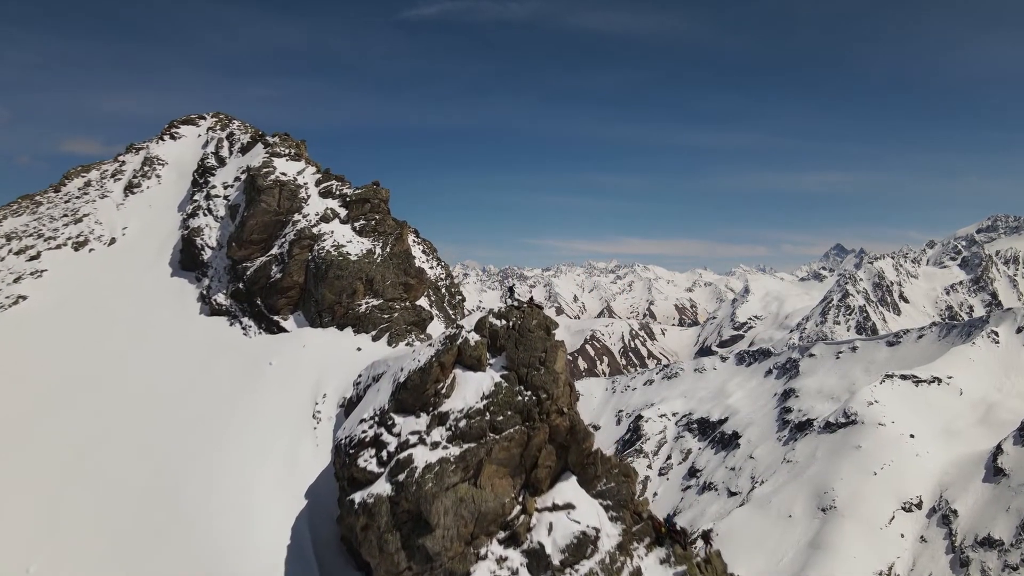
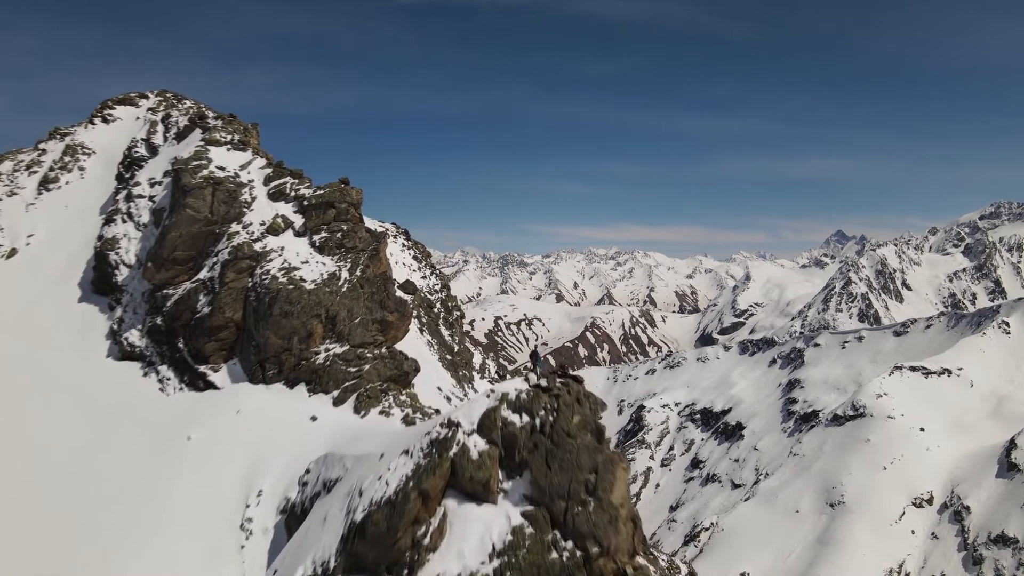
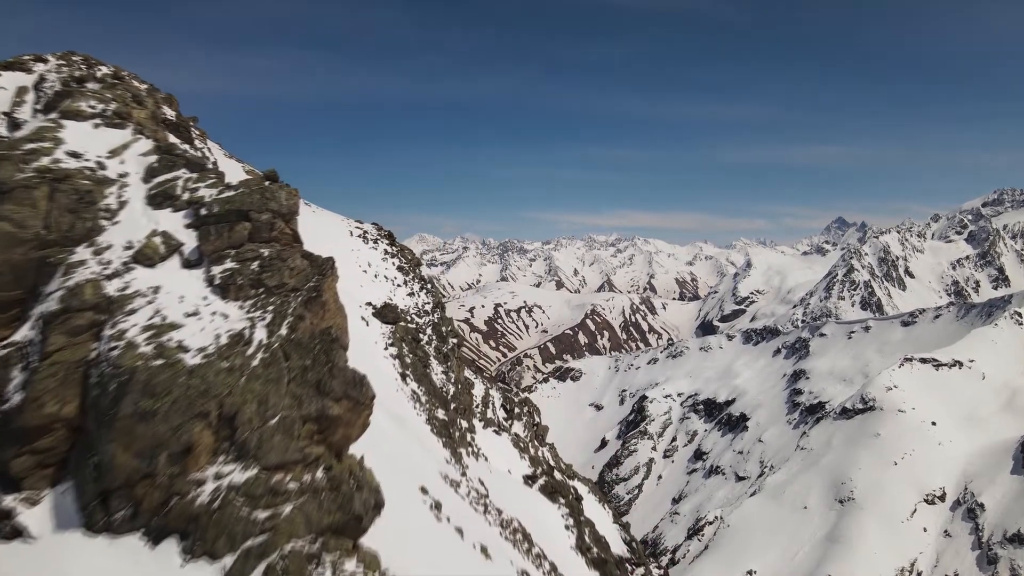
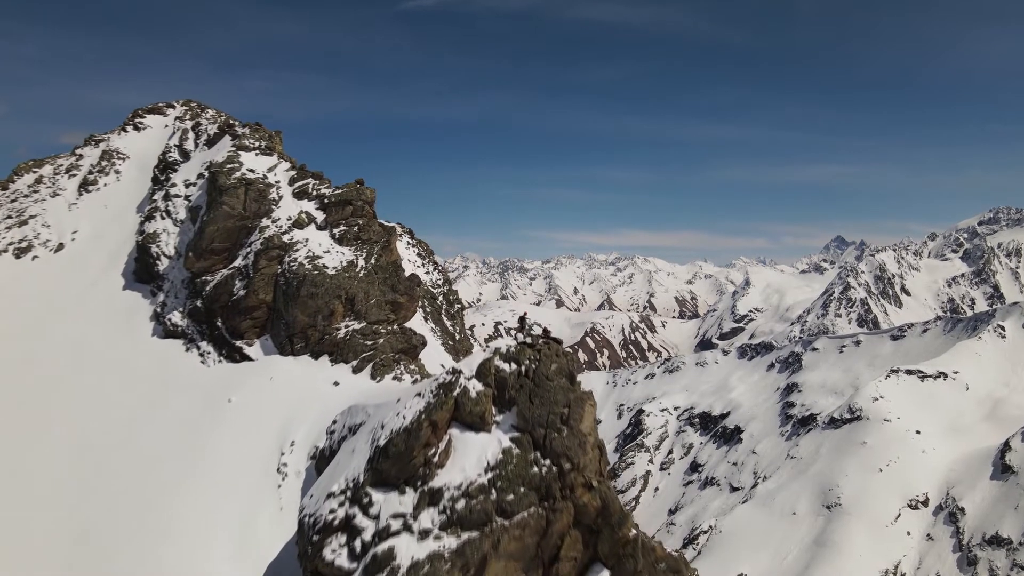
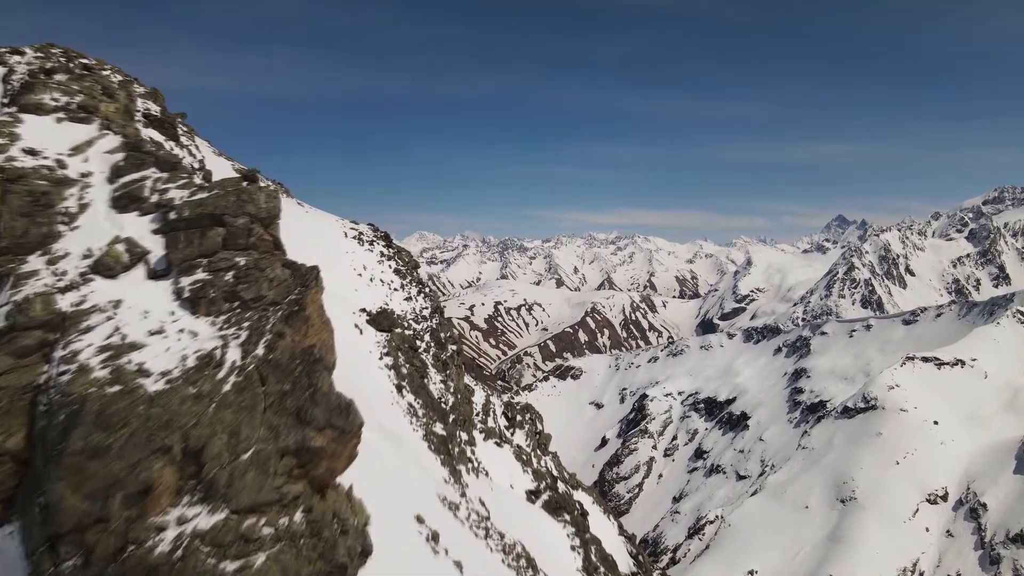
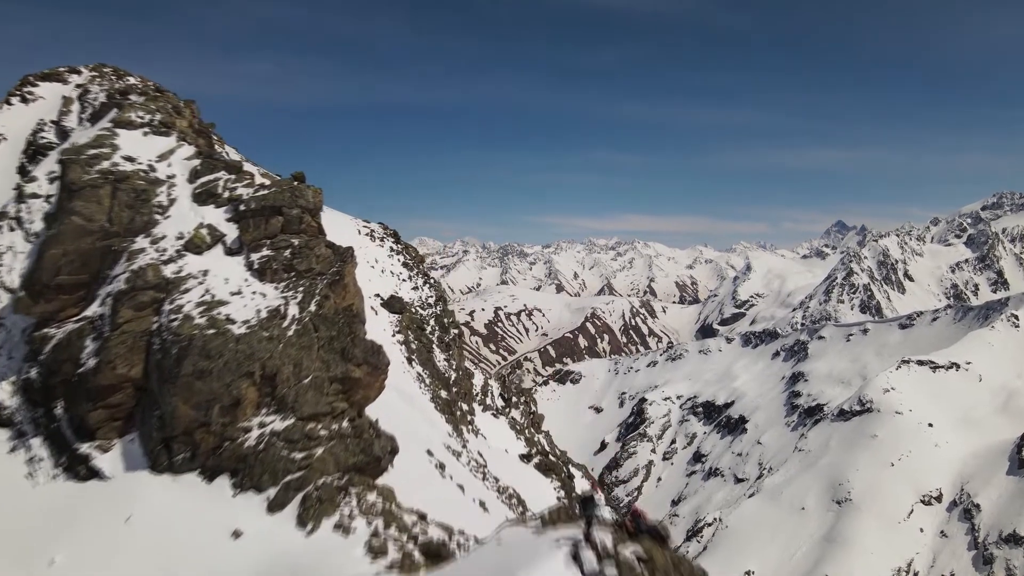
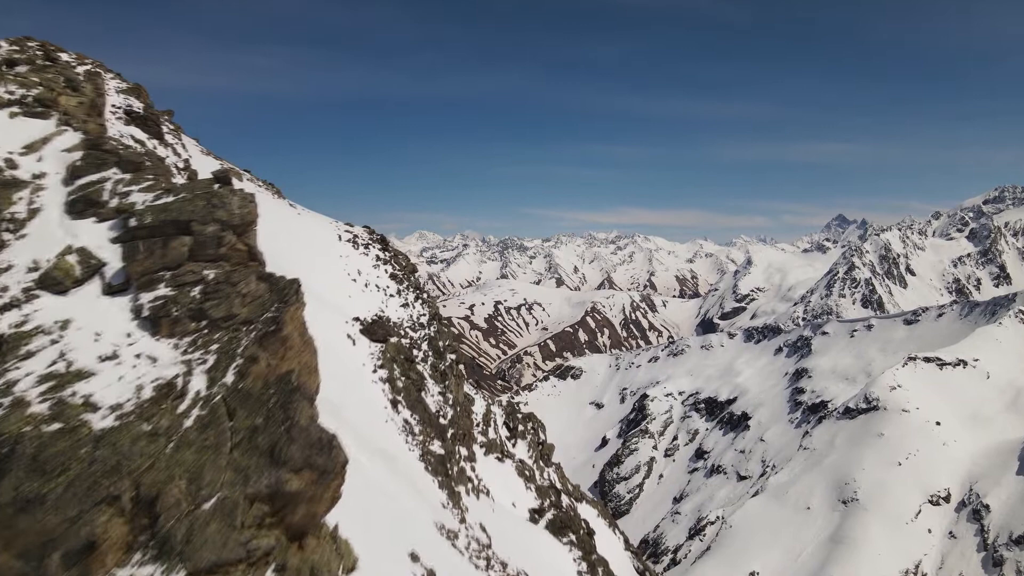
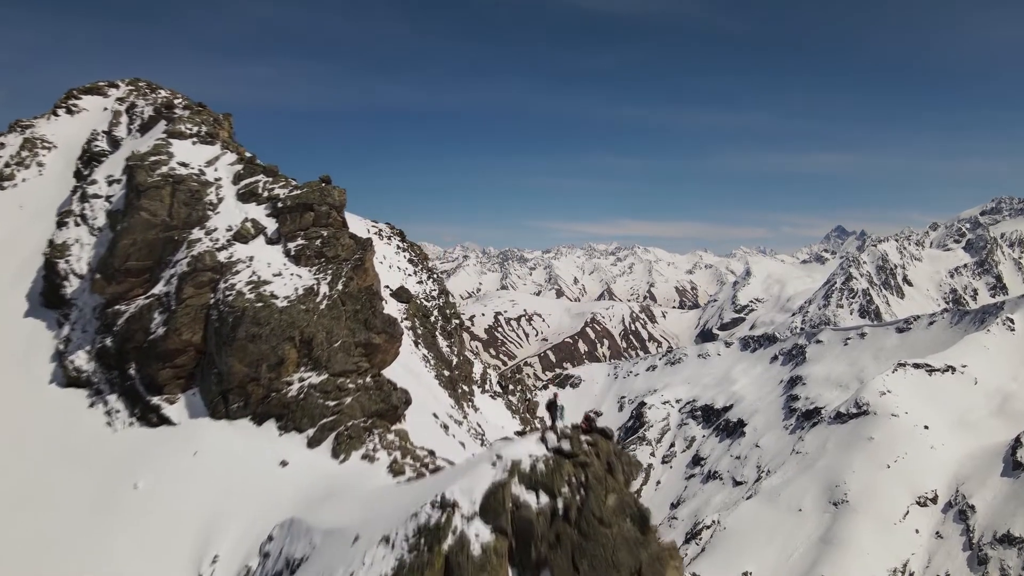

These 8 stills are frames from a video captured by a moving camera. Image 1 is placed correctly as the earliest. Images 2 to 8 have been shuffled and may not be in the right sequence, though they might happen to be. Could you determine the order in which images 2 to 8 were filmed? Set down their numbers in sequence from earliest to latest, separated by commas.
4, 2, 8, 6, 3, 5, 7
